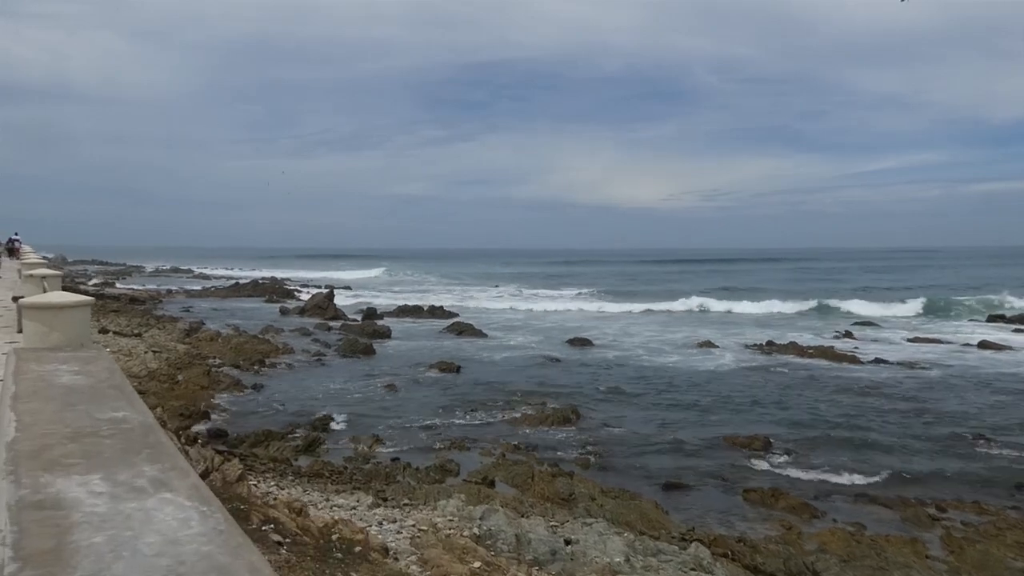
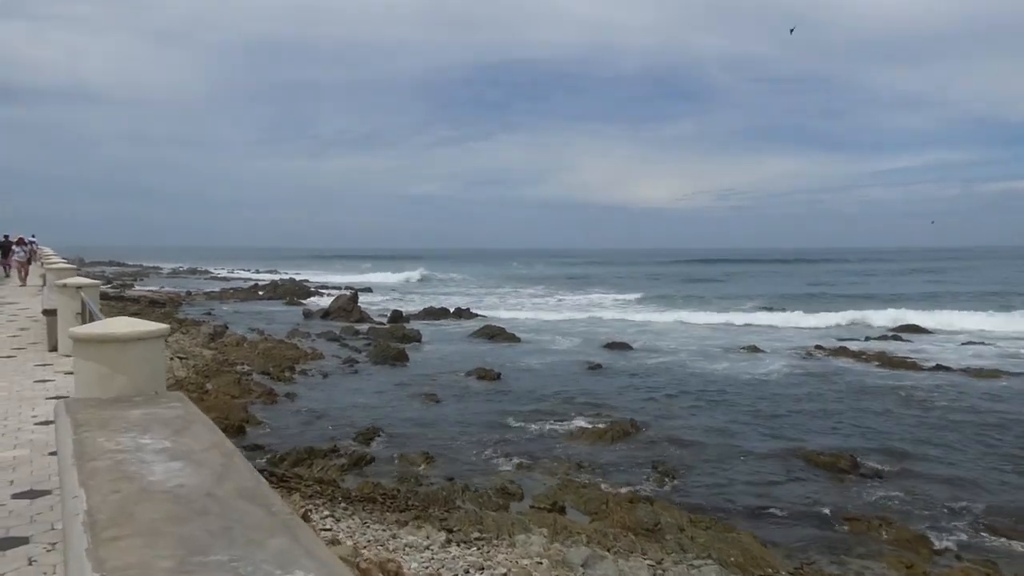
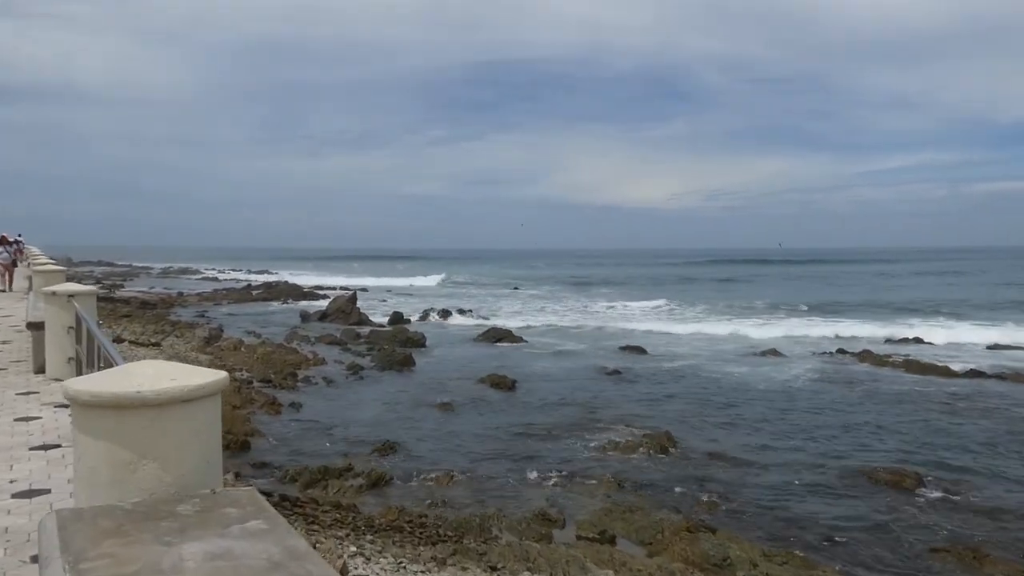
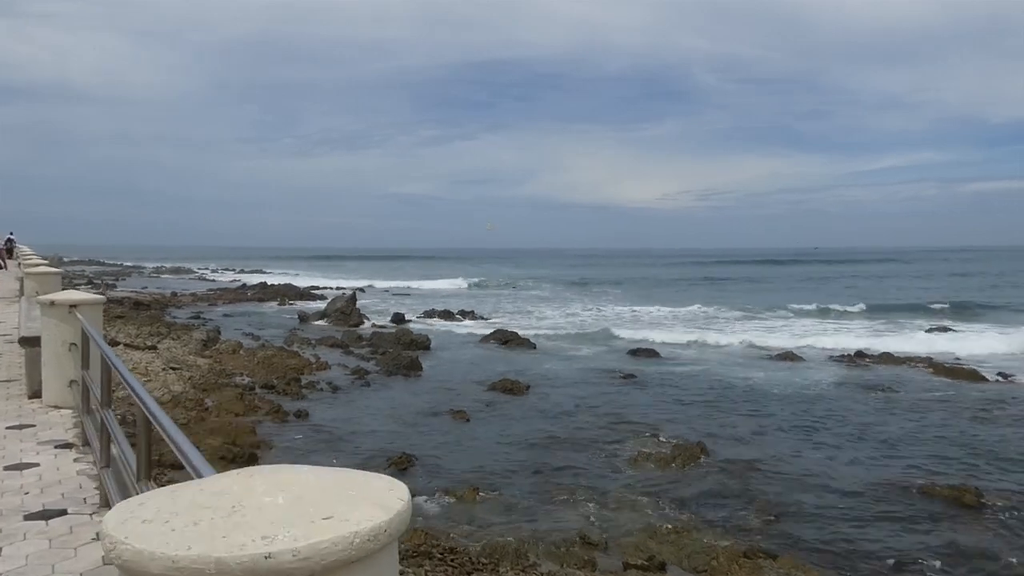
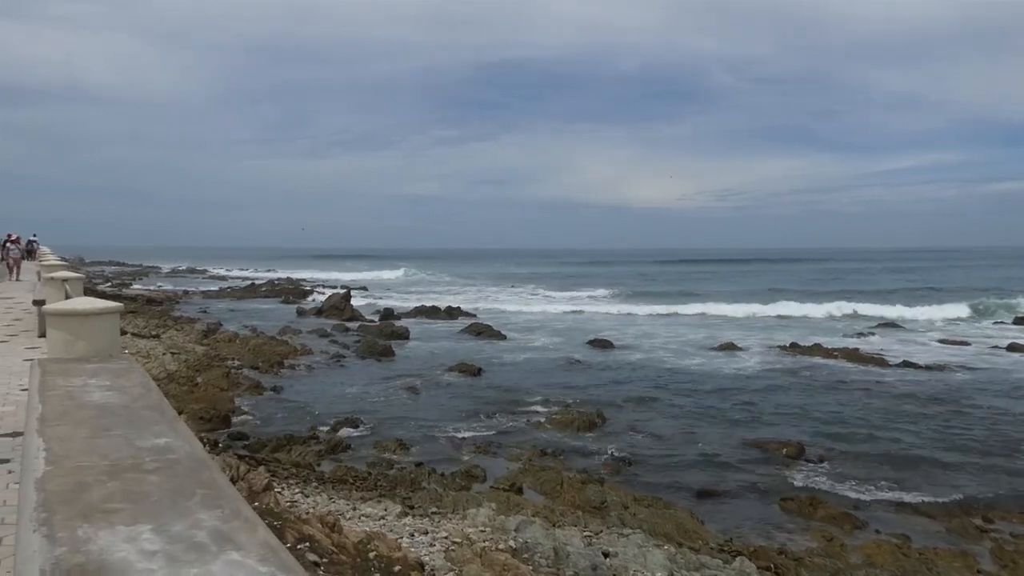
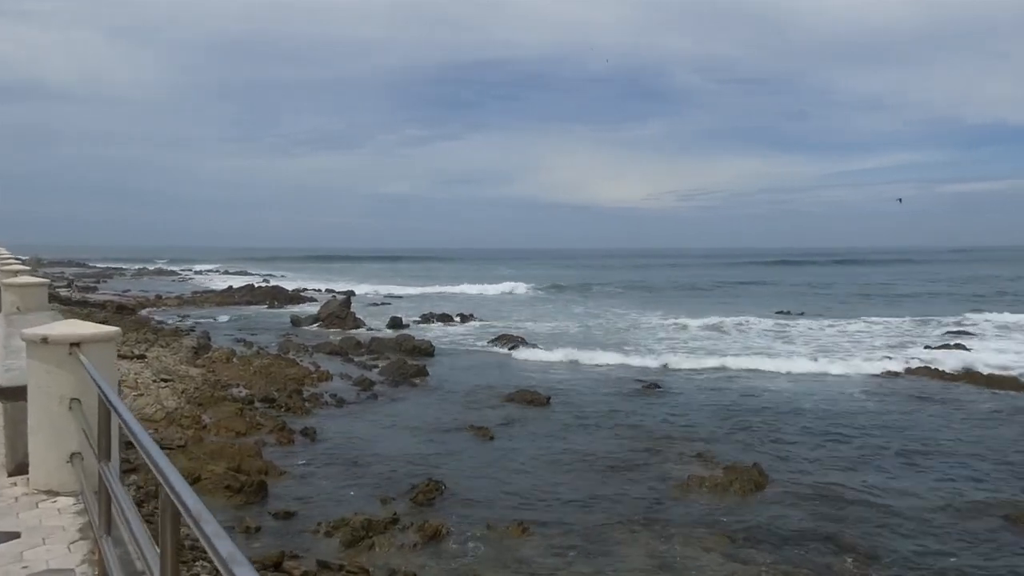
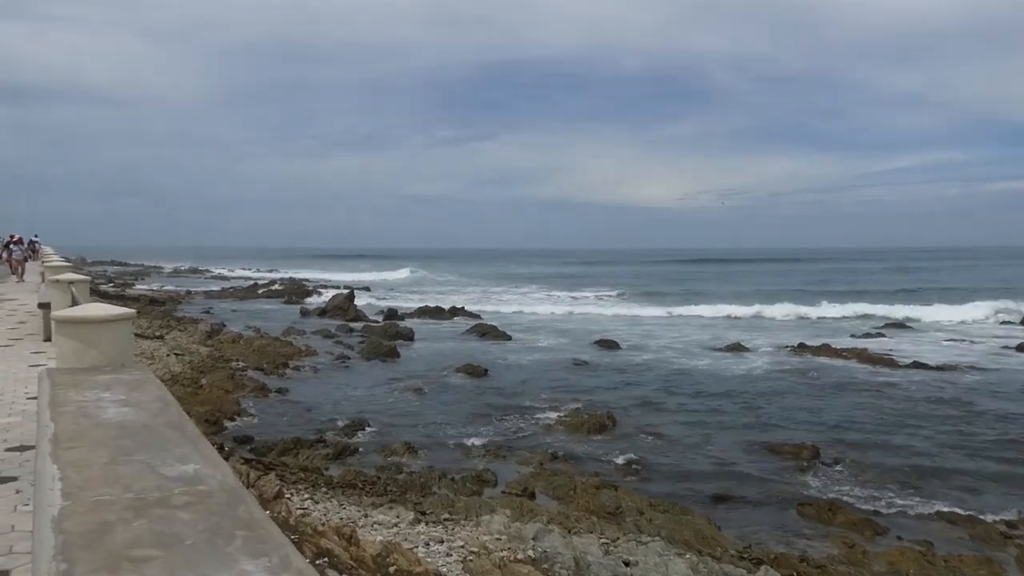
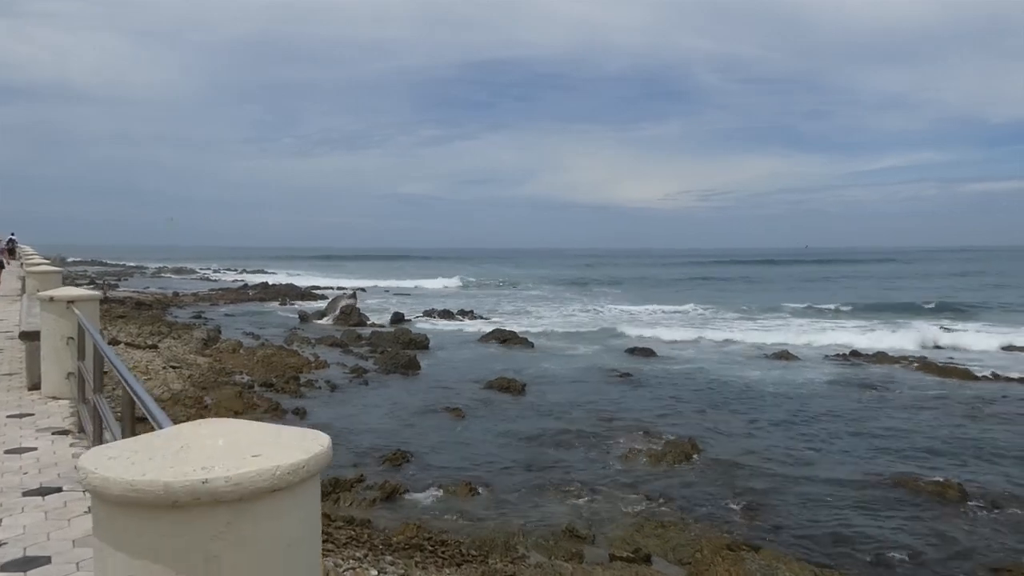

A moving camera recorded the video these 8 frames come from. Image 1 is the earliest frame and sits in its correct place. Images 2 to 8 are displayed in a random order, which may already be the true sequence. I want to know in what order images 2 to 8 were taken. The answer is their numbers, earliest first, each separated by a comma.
5, 7, 2, 3, 8, 4, 6
